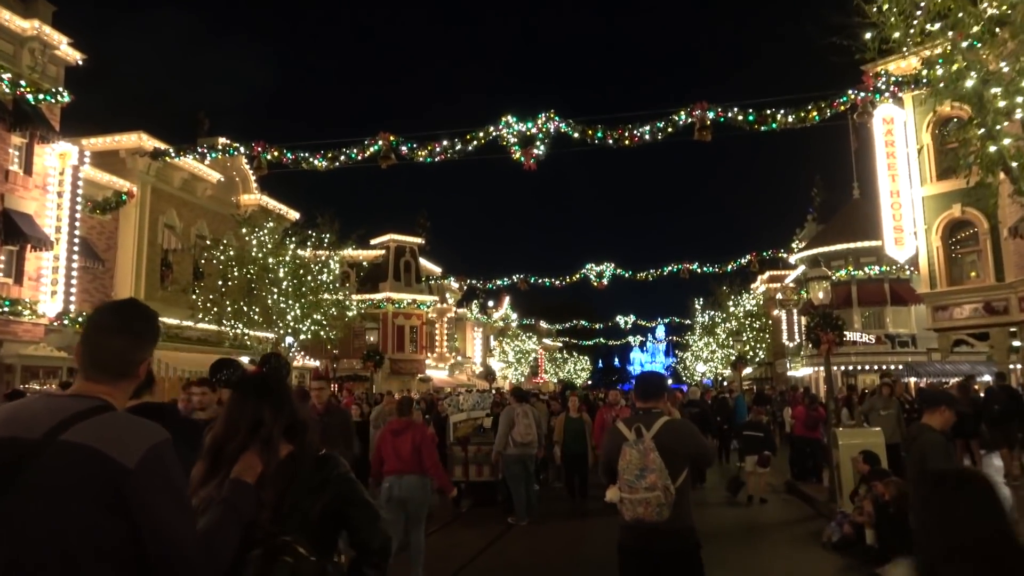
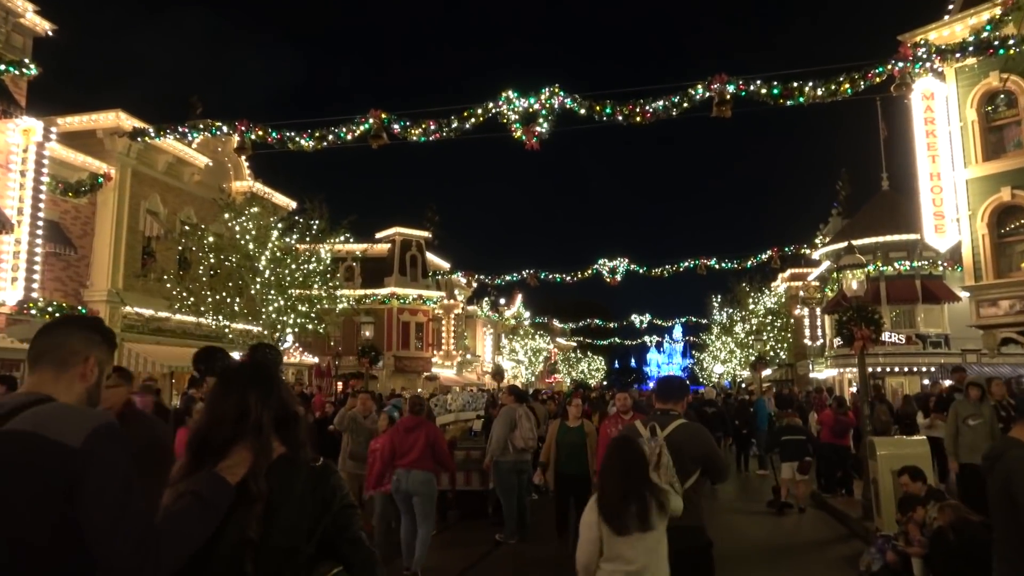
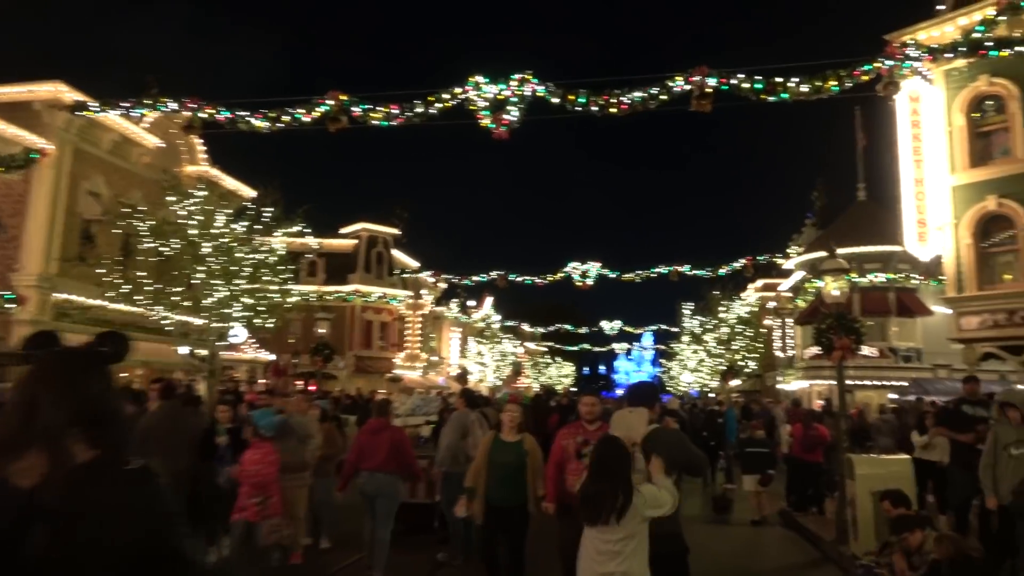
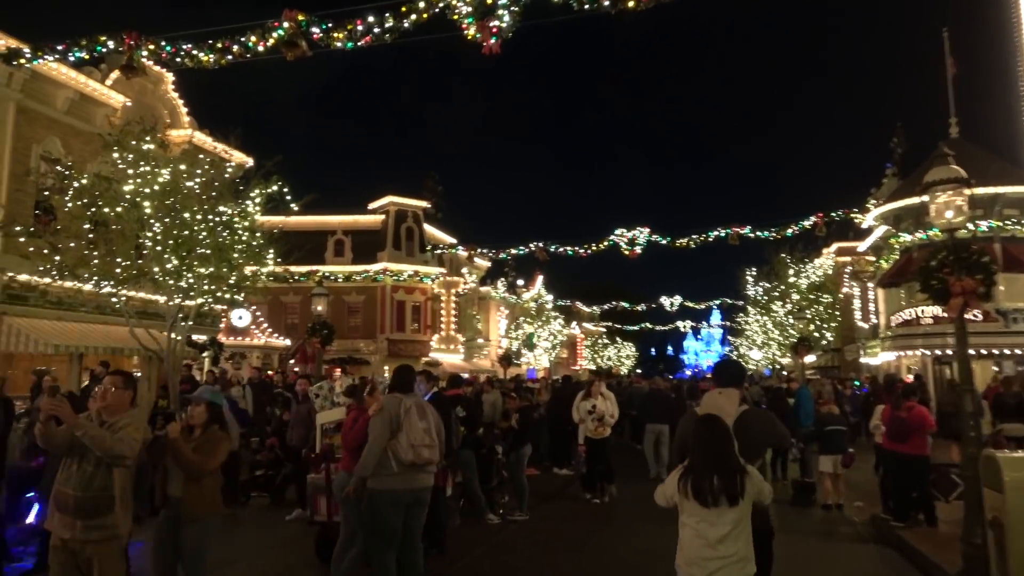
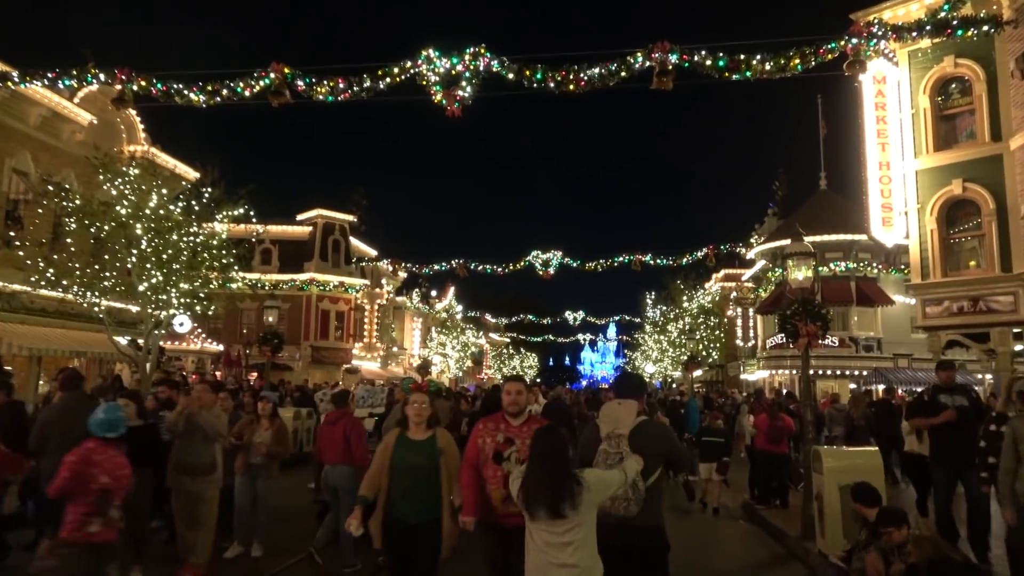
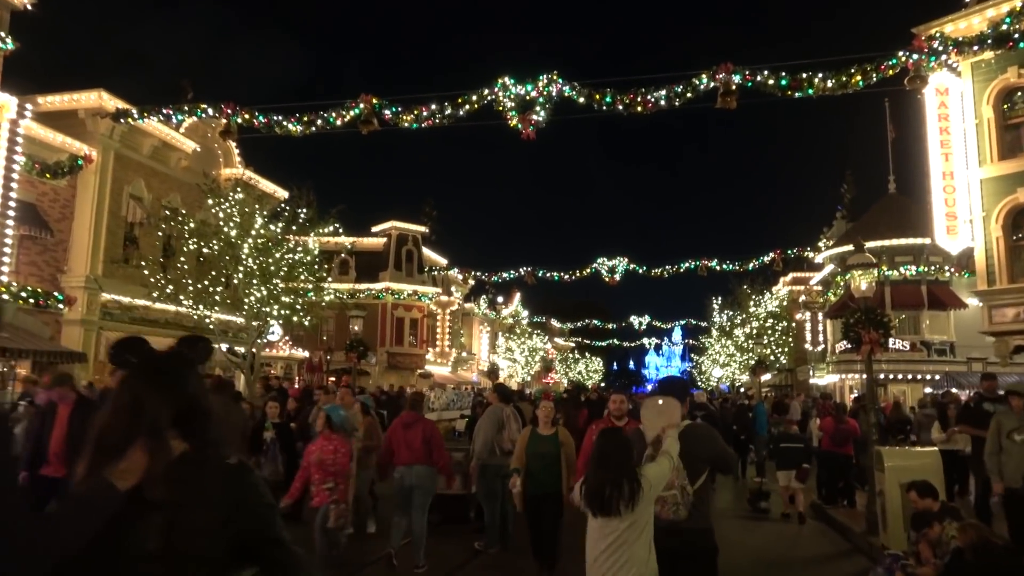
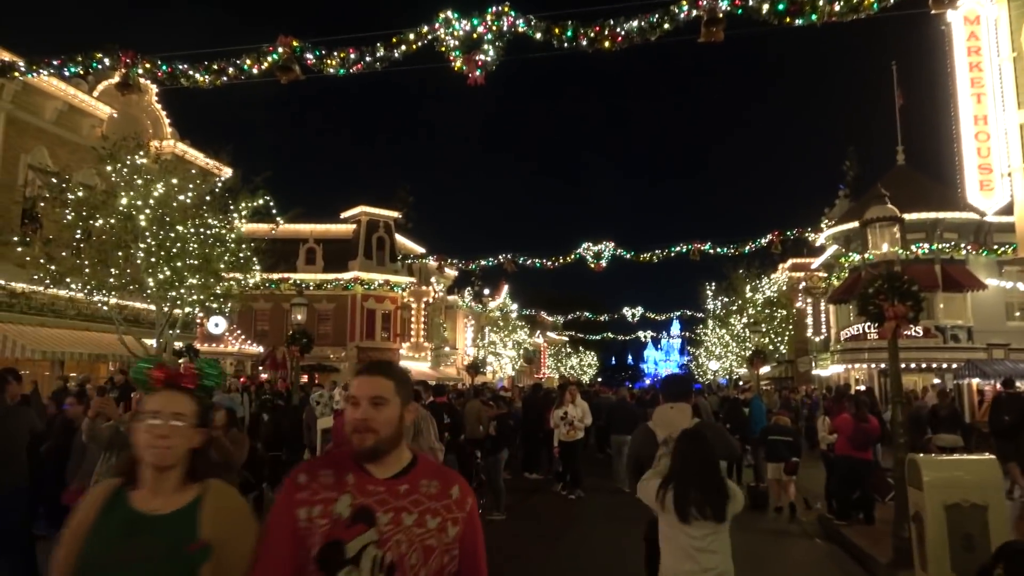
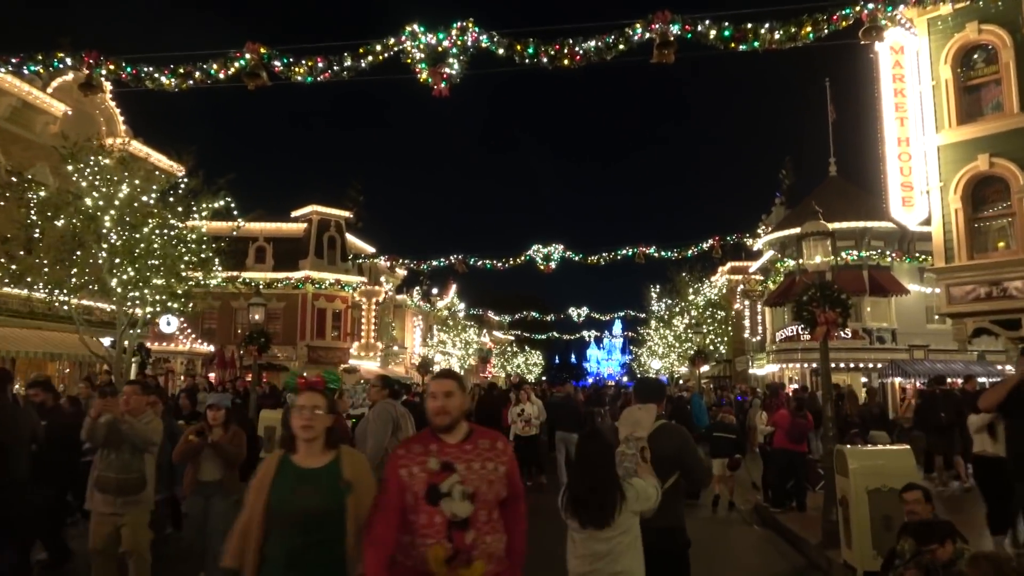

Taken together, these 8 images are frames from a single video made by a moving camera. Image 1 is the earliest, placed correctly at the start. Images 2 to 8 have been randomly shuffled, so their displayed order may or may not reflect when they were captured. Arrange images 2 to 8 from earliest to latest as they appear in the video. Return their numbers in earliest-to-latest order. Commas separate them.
2, 6, 3, 5, 8, 7, 4
